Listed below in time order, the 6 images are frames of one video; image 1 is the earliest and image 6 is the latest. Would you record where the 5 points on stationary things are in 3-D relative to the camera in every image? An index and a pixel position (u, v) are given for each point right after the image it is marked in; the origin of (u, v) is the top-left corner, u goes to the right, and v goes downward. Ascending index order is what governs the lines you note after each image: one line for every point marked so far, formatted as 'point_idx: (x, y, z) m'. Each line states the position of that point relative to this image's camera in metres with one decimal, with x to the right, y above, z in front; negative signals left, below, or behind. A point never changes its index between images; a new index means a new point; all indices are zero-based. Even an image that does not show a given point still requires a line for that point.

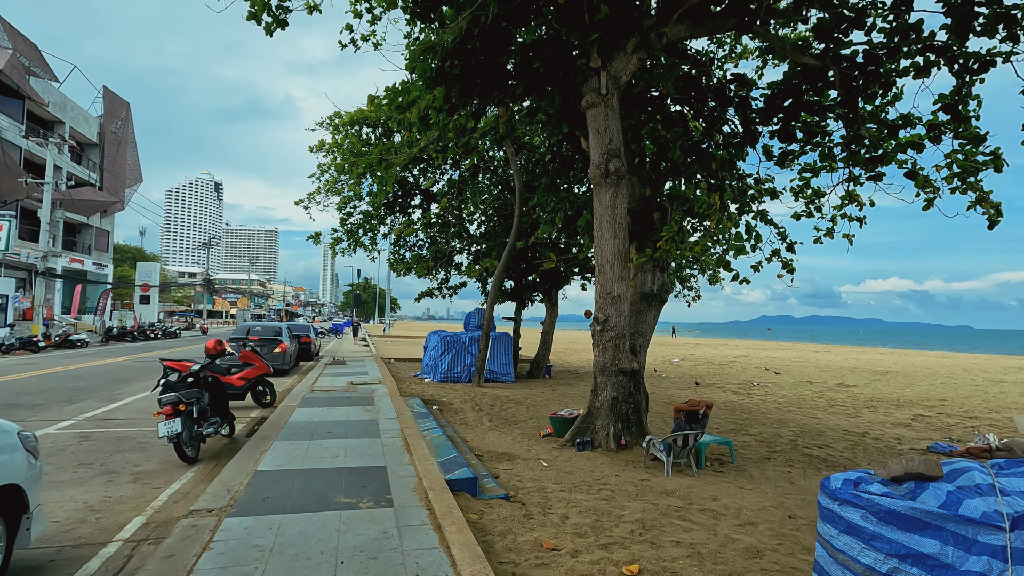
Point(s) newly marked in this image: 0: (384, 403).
0: (-1.8, -1.6, +7.5) m
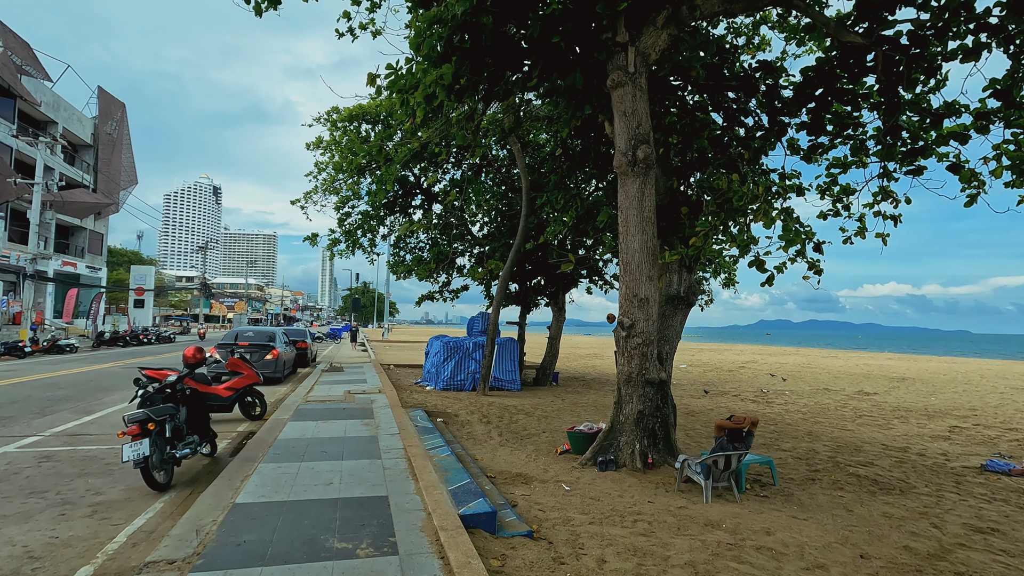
0: (-1.6, -1.6, +6.8) m
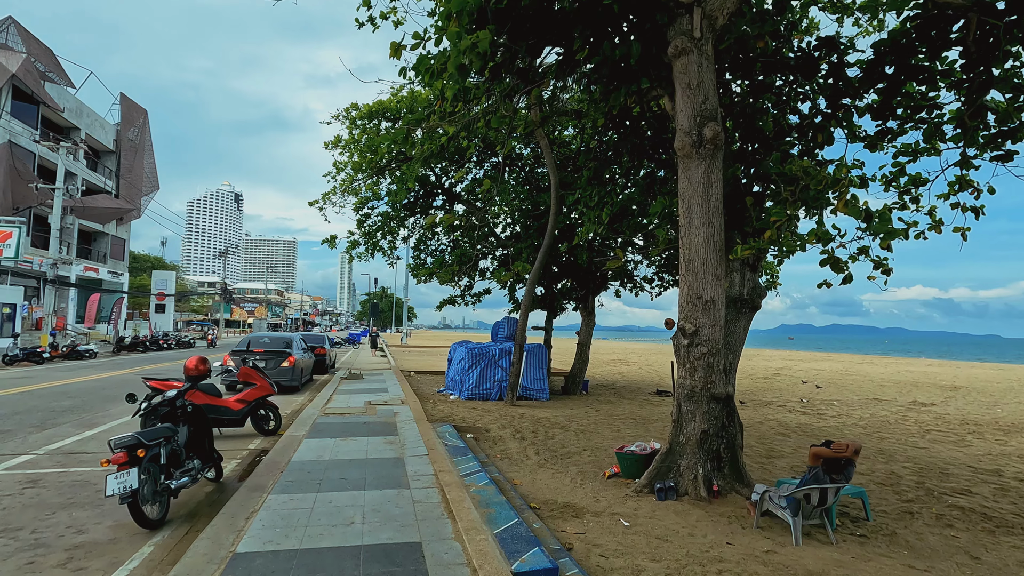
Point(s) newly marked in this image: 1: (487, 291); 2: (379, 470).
0: (-1.2, -1.7, +6.2) m
1: (-0.7, -0.1, +15.2) m
2: (-1.1, -1.6, +4.5) m
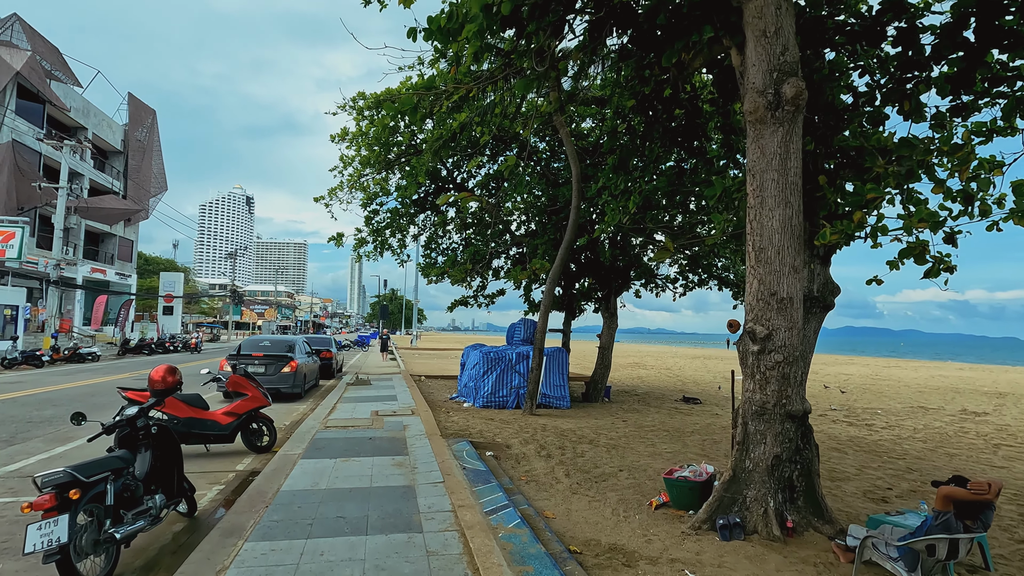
0: (-0.9, -1.6, +5.3) m
1: (-0.3, -0.1, +14.4) m
2: (-0.9, -1.5, +3.7) m
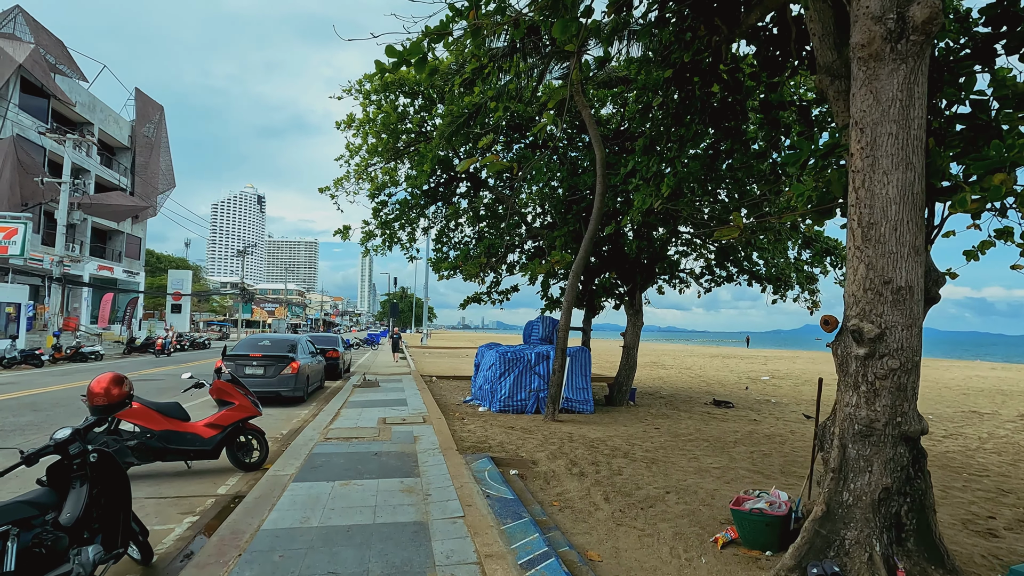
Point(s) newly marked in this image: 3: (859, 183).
0: (-0.7, -1.6, +4.5) m
1: (+0.1, 0.0, +13.5) m
2: (-0.7, -1.4, +2.9) m
3: (+2.0, +0.6, +3.1) m
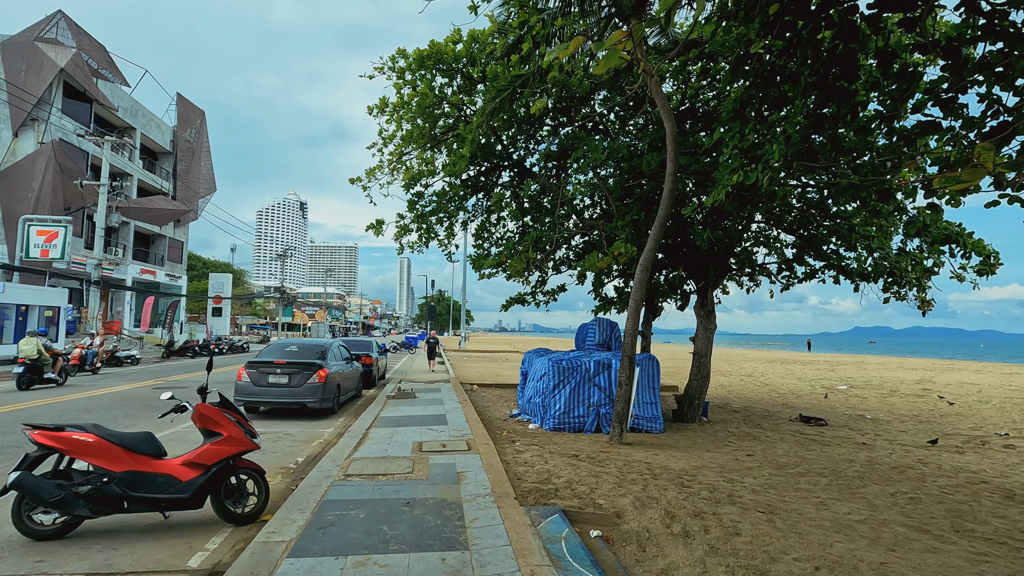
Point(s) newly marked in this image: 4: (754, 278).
0: (-0.1, -1.5, +3.2) m
1: (+1.2, 0.0, +12.1) m
2: (-0.3, -1.4, +1.6) m
3: (+2.4, +0.7, +1.6) m
4: (+5.4, +0.2, +11.6) m
